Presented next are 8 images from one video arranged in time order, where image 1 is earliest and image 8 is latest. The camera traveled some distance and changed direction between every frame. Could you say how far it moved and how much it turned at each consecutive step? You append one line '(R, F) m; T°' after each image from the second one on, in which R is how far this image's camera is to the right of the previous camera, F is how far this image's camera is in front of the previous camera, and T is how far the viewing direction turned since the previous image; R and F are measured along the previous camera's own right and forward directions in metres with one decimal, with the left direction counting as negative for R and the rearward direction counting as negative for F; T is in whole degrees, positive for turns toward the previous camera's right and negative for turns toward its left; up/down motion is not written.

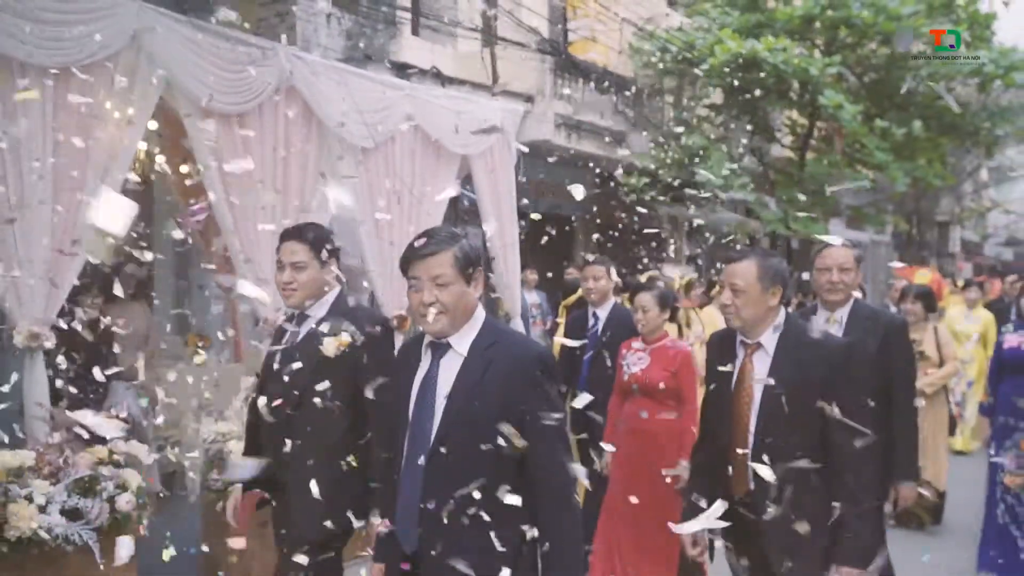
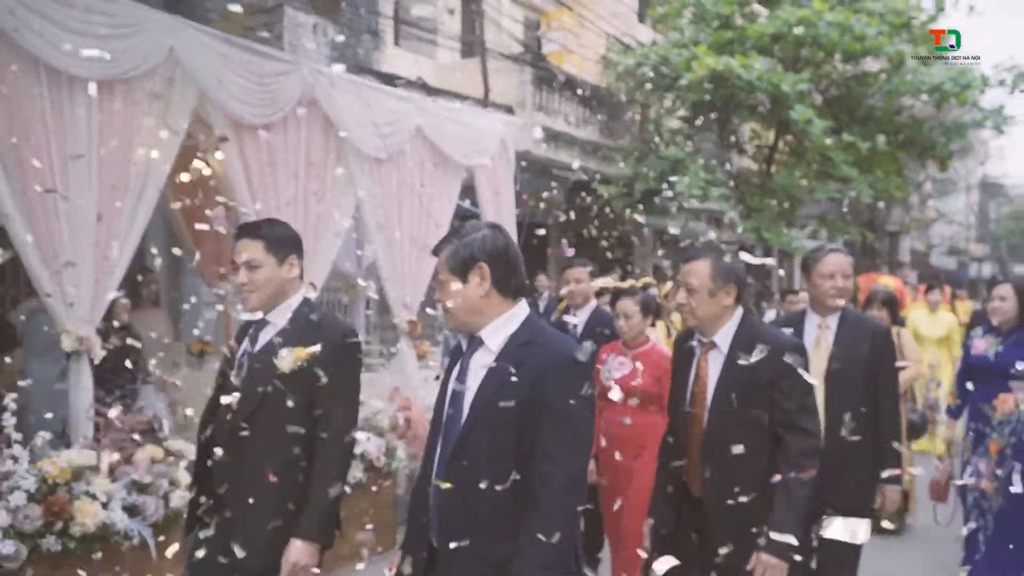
(-0.3, -0.2) m; +3°
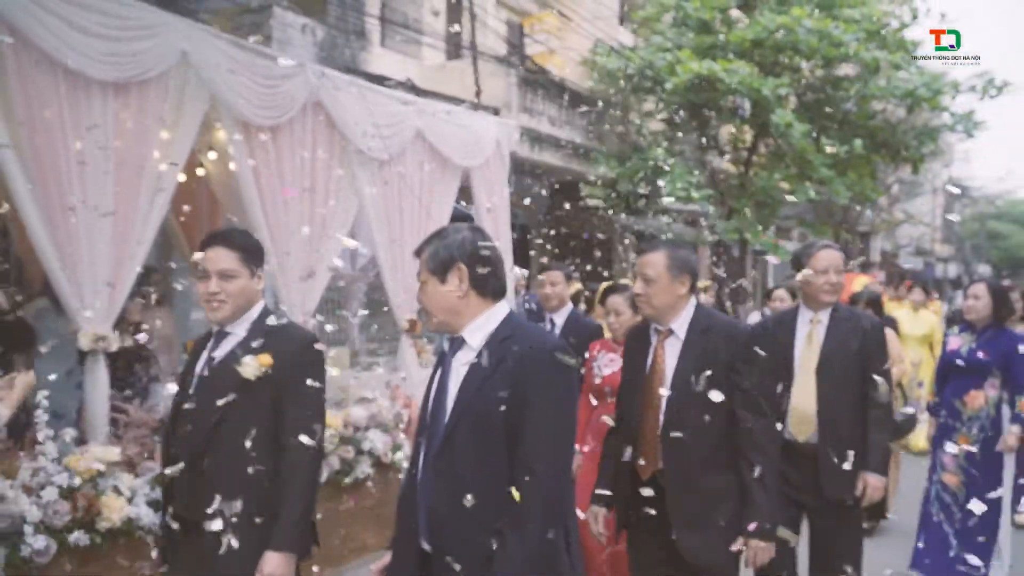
(-0.2, -0.1) m; +2°
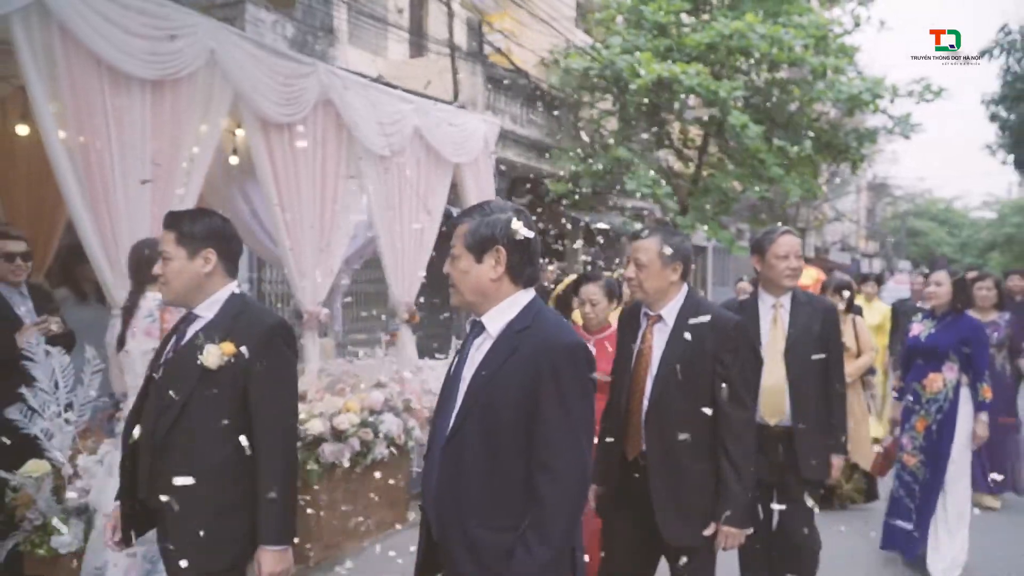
(-0.4, -0.3) m; +4°
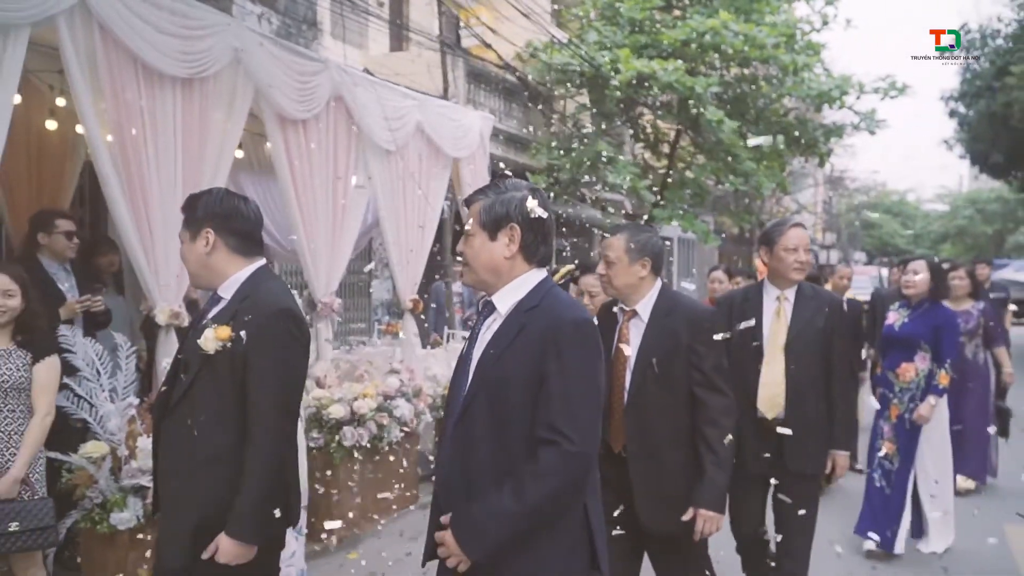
(-0.3, -0.2) m; +3°
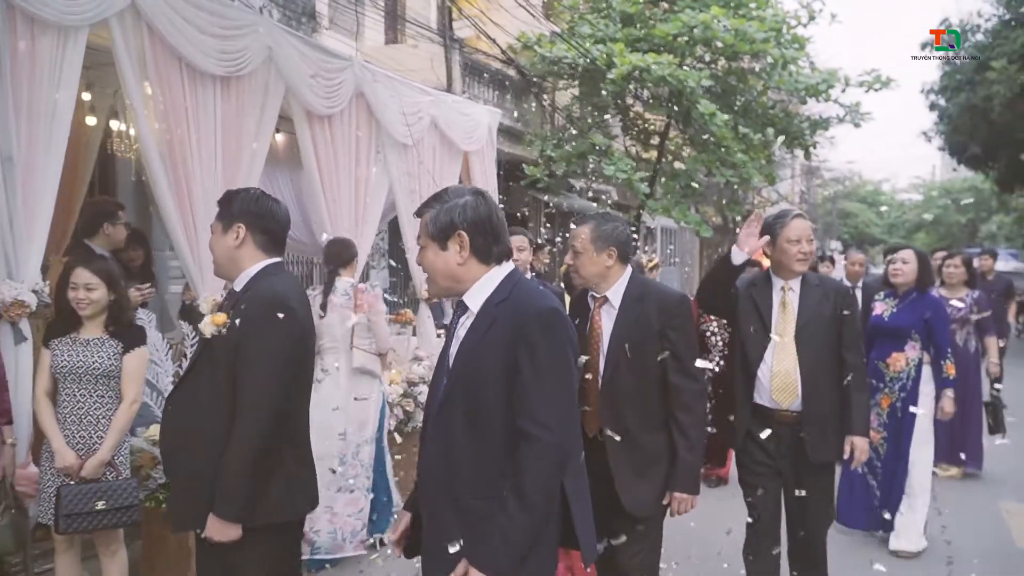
(-0.3, -0.2) m; +1°
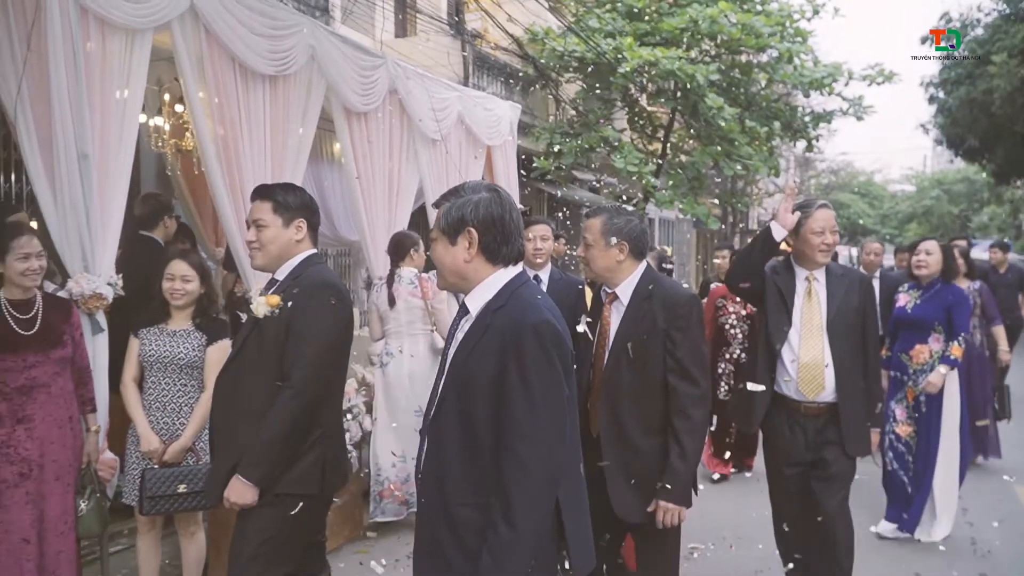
(-0.2, -0.2) m; +1°
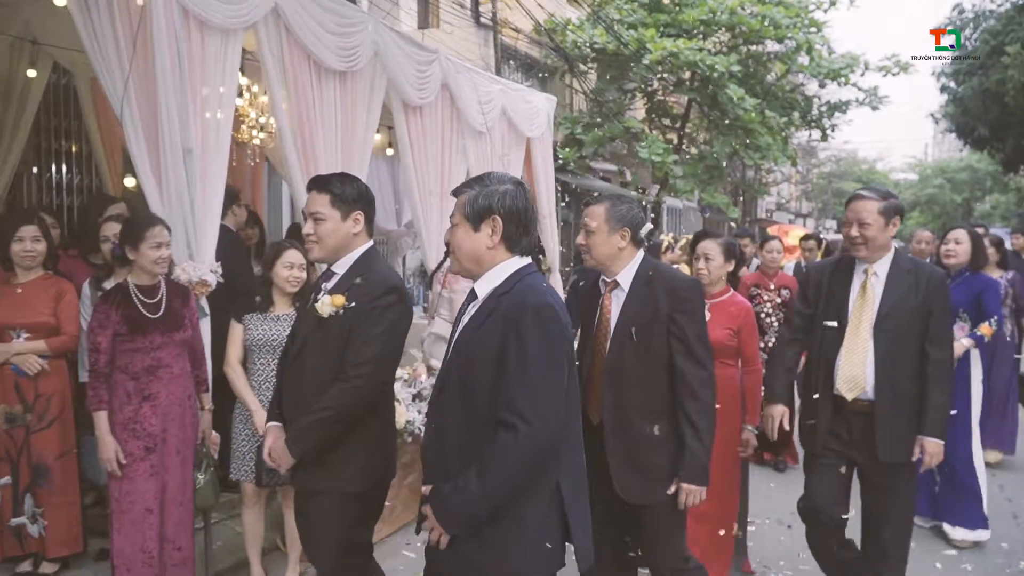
(-0.3, -0.2) m; 0°
